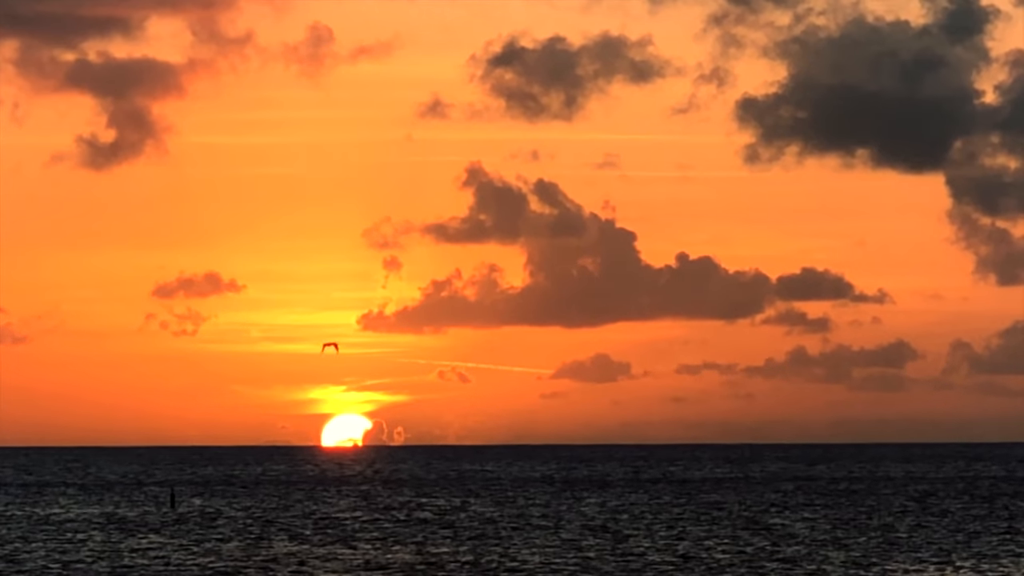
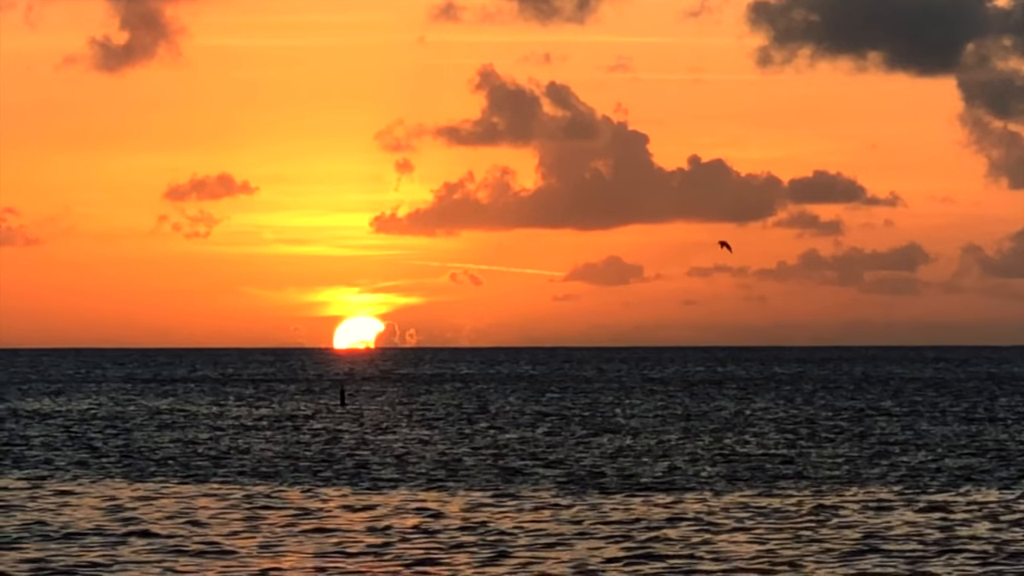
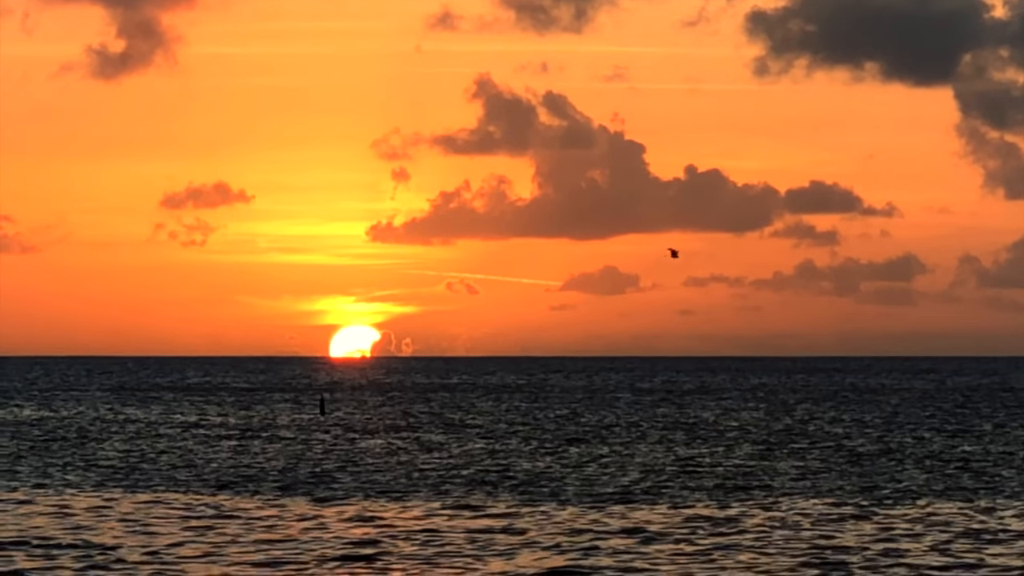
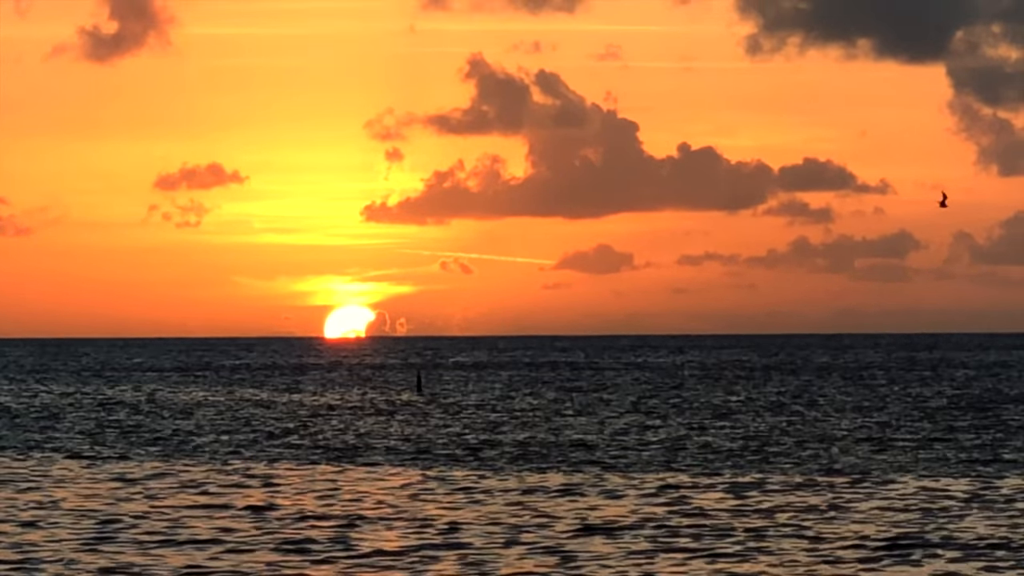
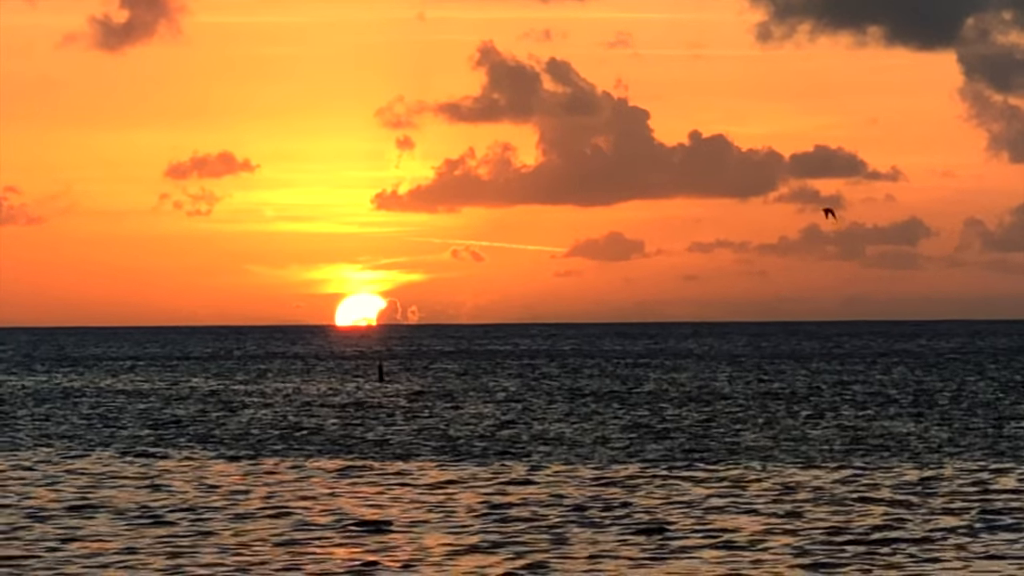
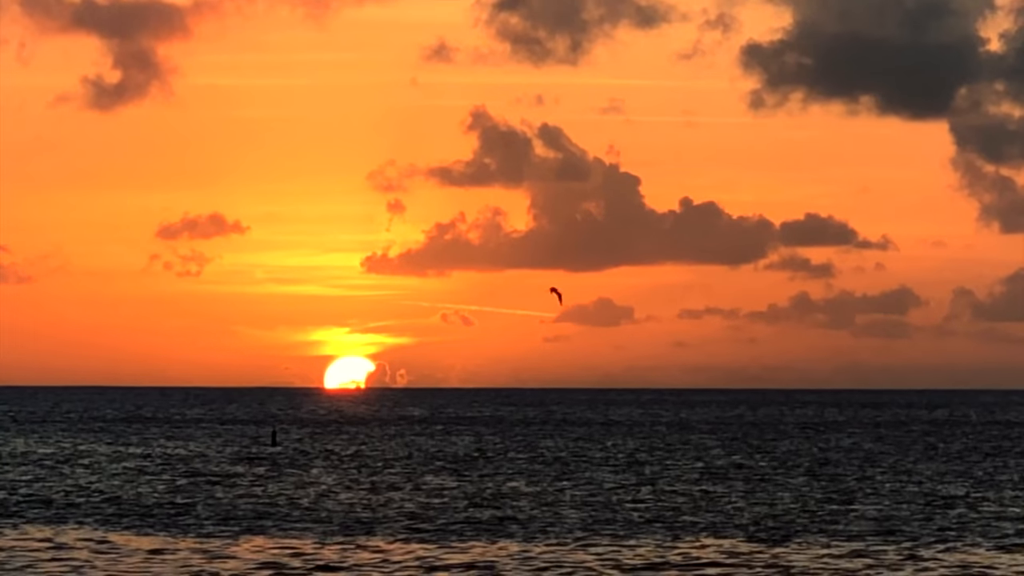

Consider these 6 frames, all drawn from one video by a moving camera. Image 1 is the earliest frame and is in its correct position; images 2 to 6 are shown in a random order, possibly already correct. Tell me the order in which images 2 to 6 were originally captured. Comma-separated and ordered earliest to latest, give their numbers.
6, 3, 2, 5, 4
